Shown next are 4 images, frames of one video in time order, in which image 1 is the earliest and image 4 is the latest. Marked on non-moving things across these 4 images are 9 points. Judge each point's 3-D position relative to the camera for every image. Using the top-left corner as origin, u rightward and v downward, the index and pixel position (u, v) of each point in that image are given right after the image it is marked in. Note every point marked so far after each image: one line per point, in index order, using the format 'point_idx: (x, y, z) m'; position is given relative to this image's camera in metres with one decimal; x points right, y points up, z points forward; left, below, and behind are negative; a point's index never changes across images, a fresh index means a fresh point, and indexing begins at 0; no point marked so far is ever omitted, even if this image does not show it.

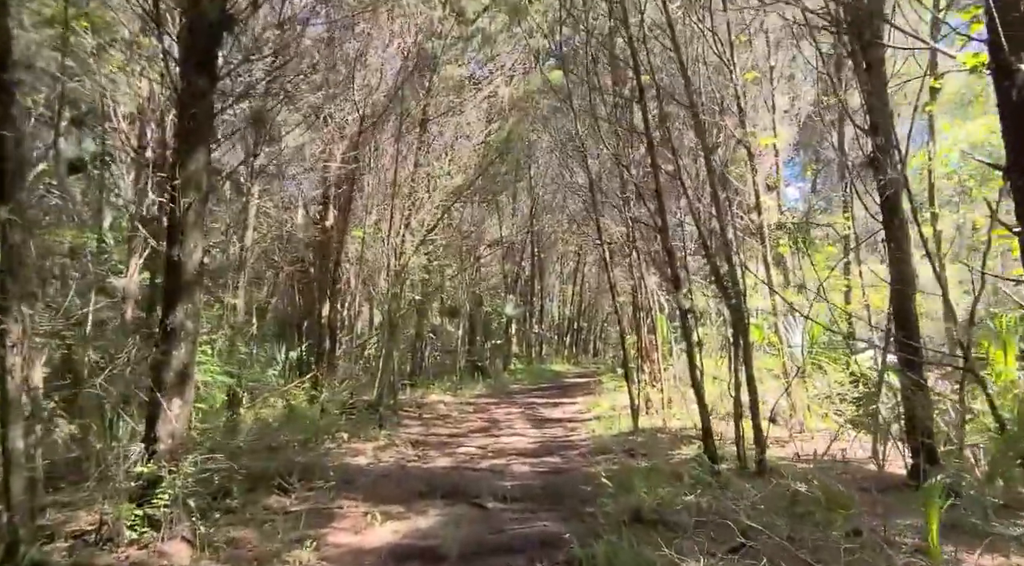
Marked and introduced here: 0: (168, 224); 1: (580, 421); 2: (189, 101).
0: (-2.8, +0.5, +6.6) m
1: (+1.1, -2.2, +13.0) m
2: (-2.6, +1.5, +6.6) m
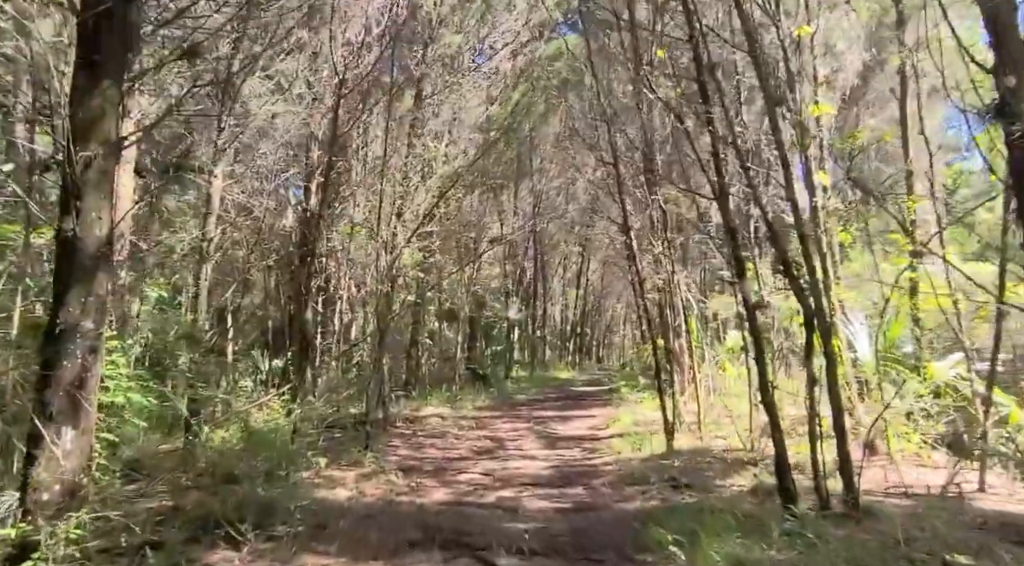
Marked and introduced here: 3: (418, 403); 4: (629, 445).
0: (-2.7, +0.6, +4.9) m
1: (+1.2, -2.1, +11.2) m
2: (-2.5, +1.6, +4.9) m
3: (-1.7, -2.2, +15.0) m
4: (+1.4, -1.9, +9.9) m
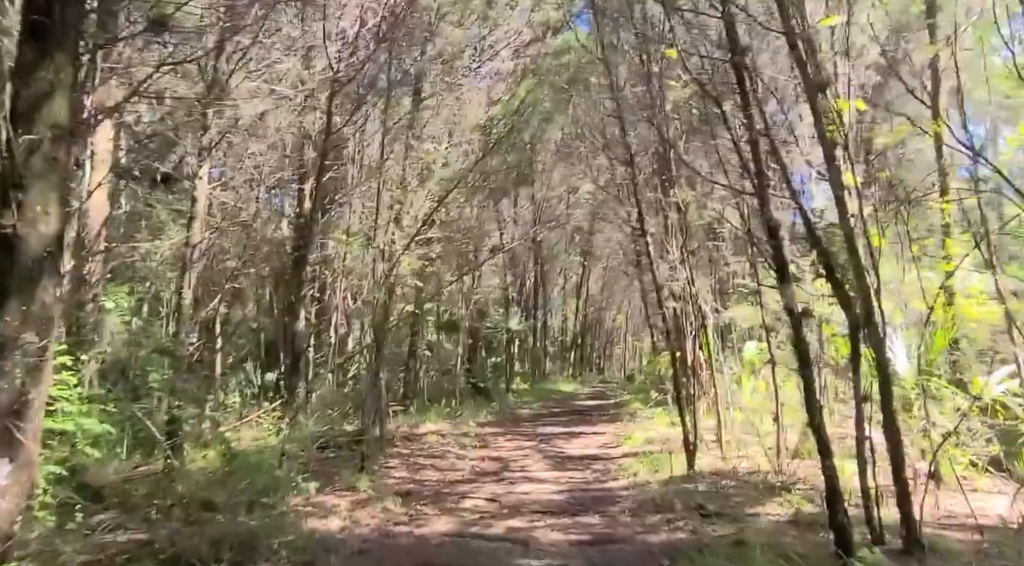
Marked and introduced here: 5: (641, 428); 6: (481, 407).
0: (-2.6, +0.5, +4.1) m
1: (+1.3, -2.2, +10.5) m
2: (-2.4, +1.5, +4.2) m
3: (-1.6, -2.4, +14.2) m
4: (+1.5, -2.0, +9.1) m
5: (+1.8, -2.1, +11.9) m
6: (-0.7, -2.6, +17.3) m
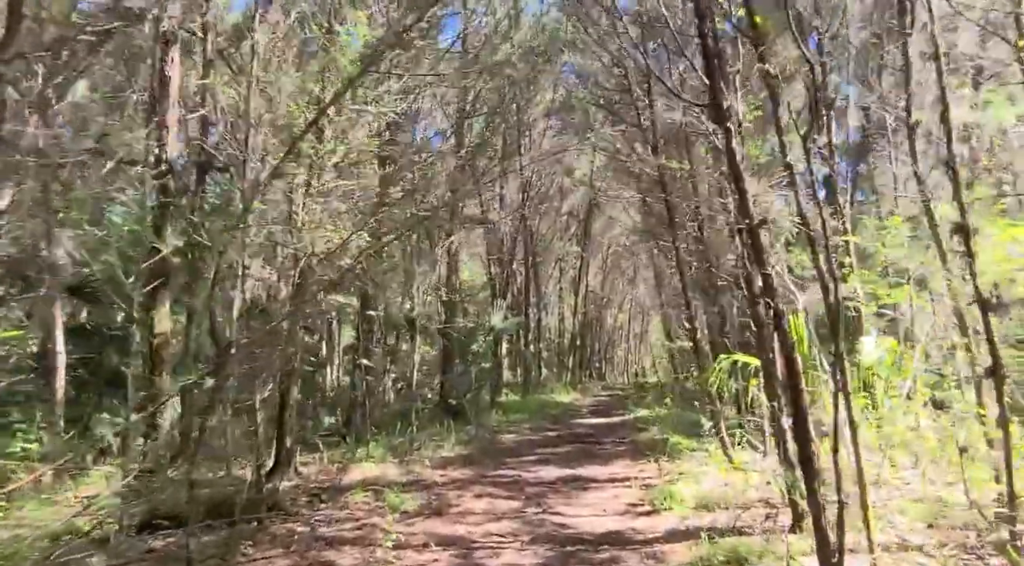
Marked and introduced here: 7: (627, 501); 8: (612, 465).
0: (-2.8, +0.8, -0.4) m
1: (+1.0, -1.9, +6.0) m
2: (-2.7, +1.8, -0.3) m
3: (-1.9, -2.1, +9.7) m
4: (+1.2, -1.7, +4.7) m
5: (+1.6, -1.7, +7.4) m
6: (-1.0, -2.3, +12.8) m
7: (+1.1, -2.0, +7.5) m
8: (+1.2, -2.1, +9.7) m
